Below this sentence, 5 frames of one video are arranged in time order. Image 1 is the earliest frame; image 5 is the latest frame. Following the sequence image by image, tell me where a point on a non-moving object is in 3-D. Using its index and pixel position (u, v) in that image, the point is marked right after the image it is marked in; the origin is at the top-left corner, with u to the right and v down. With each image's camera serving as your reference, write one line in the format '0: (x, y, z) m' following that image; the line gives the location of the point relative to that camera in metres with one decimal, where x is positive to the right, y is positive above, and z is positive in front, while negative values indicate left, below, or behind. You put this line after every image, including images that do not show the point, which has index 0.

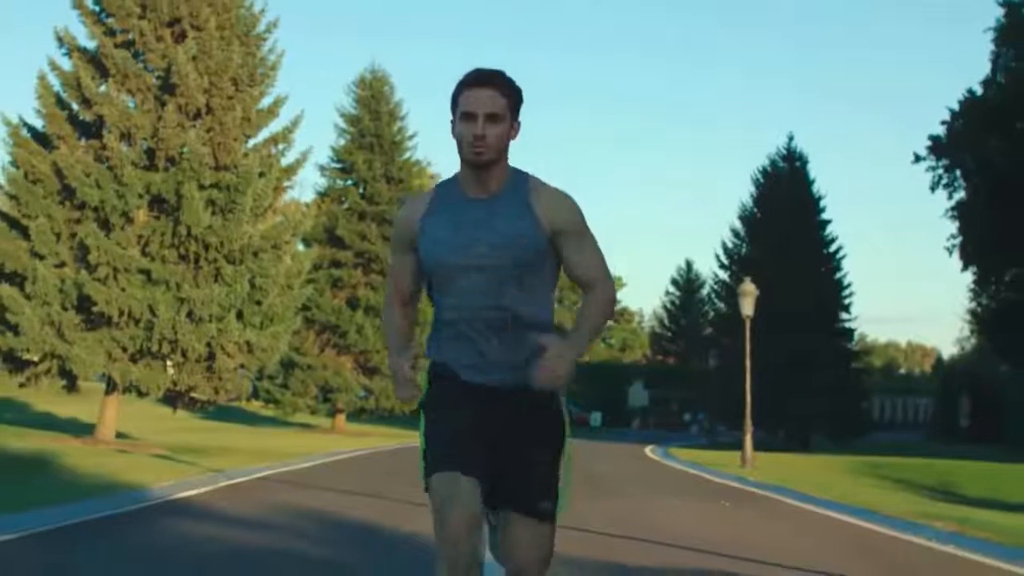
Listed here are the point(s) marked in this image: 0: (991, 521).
0: (+5.1, -2.5, +15.7) m
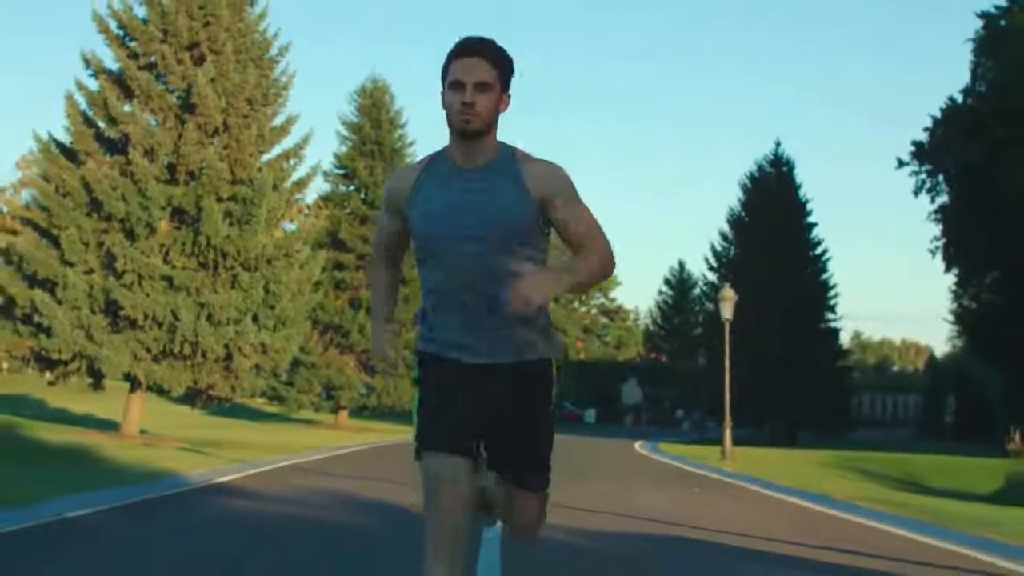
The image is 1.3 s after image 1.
0: (+5.1, -2.5, +16.4) m
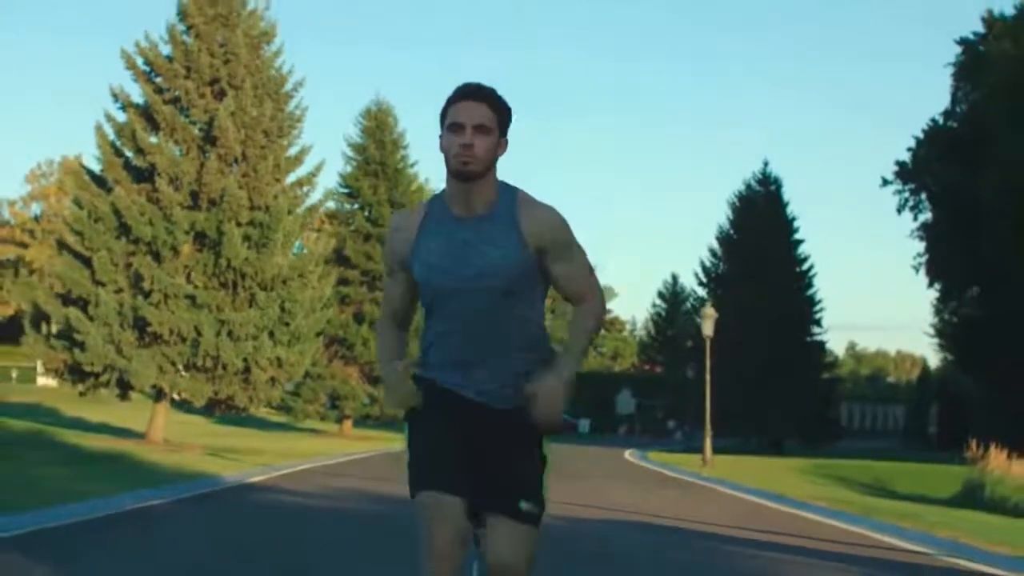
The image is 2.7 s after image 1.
0: (+5.0, -2.7, +17.2) m
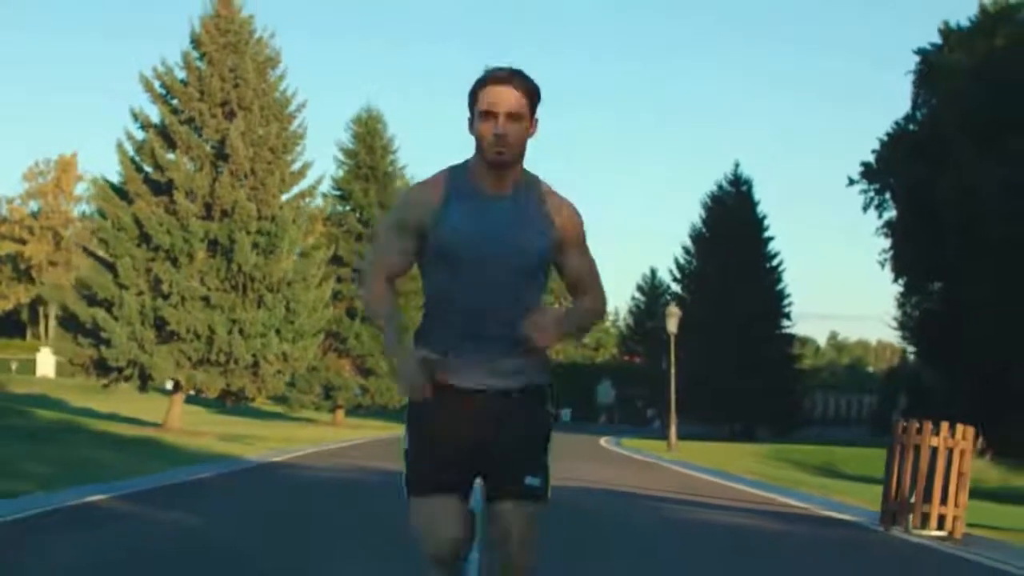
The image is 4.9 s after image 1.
0: (+4.8, -2.7, +18.4) m
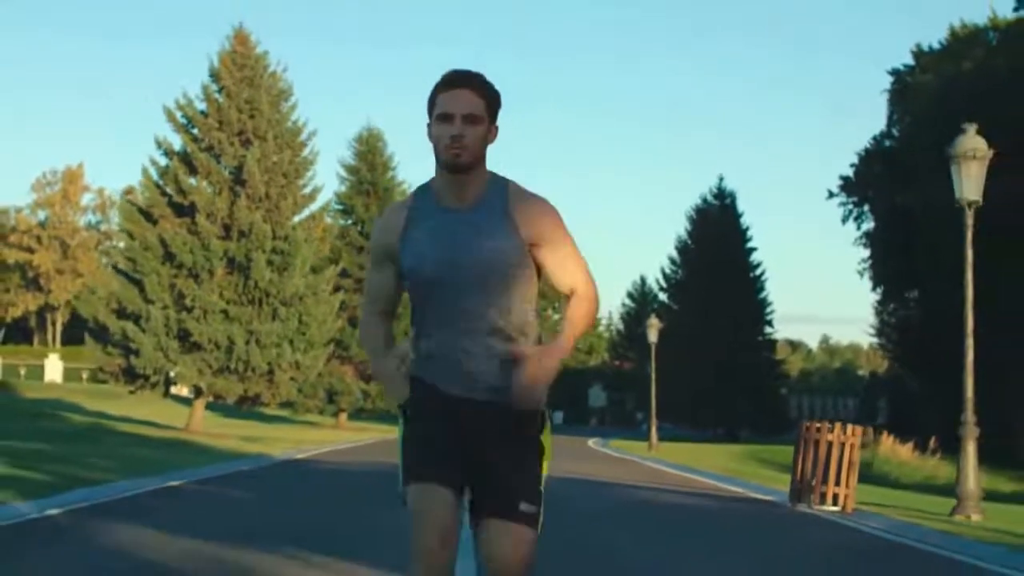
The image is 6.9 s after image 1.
0: (+4.7, -2.8, +19.4) m
